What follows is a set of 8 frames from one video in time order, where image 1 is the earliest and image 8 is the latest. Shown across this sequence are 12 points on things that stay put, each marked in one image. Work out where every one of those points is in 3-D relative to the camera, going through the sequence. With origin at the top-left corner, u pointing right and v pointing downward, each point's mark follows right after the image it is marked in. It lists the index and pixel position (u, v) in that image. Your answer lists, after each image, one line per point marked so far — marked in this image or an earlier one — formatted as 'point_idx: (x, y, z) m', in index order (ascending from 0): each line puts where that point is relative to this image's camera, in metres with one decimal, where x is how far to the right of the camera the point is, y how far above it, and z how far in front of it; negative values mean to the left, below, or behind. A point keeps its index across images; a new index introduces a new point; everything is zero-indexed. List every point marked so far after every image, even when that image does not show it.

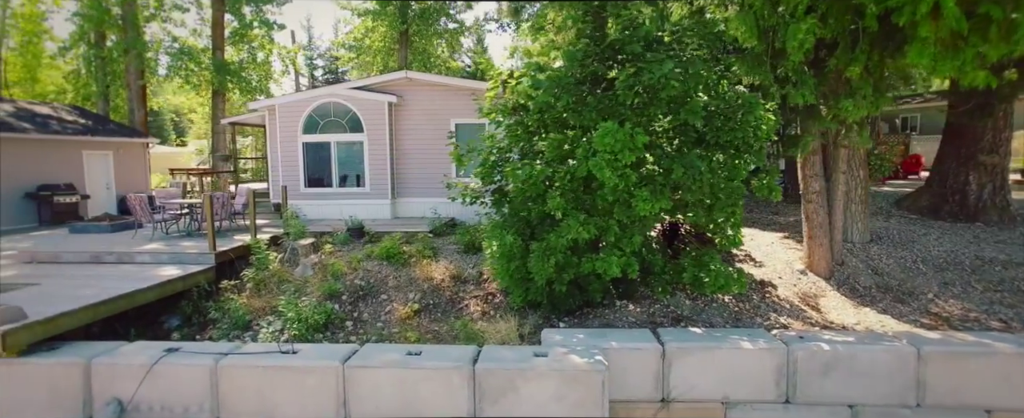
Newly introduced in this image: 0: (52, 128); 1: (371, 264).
0: (-11.4, +2.0, +11.2) m
1: (-2.0, -0.8, +6.5) m
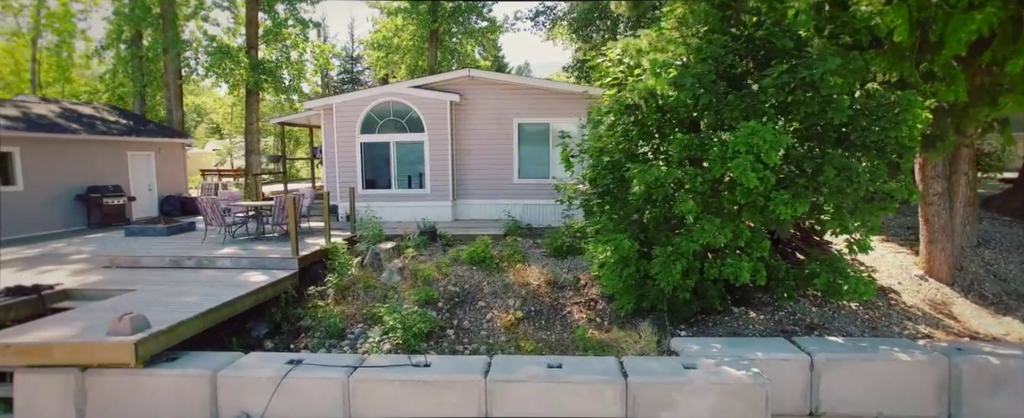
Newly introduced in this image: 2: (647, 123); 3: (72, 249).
0: (-10.1, +2.0, +11.0) m
1: (-0.7, -0.8, +6.3) m
2: (+1.5, +1.0, +5.0) m
3: (-7.7, -0.7, +7.9) m
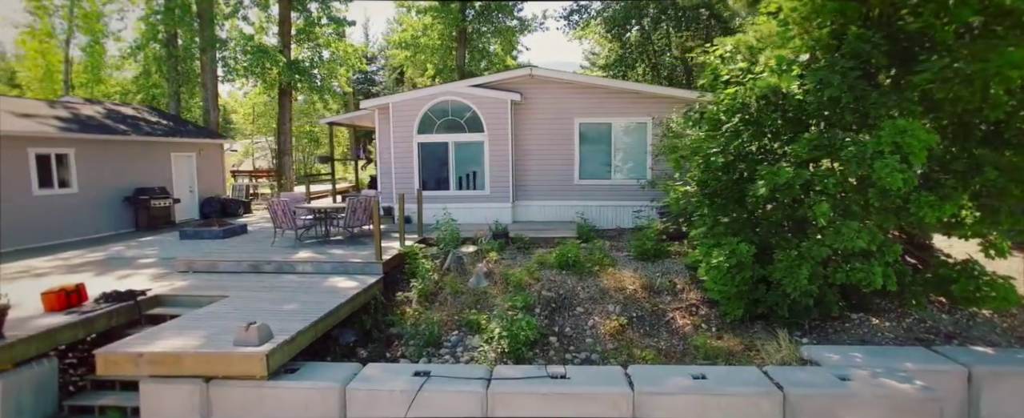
0: (-8.9, +1.9, +10.9) m
1: (+0.5, -0.9, +6.2) m
2: (+2.7, +0.9, +4.8) m
3: (-6.5, -0.8, +7.8) m
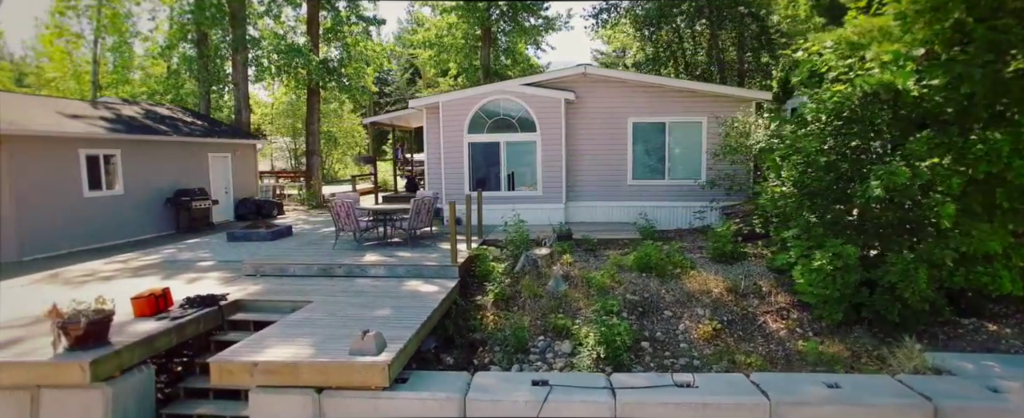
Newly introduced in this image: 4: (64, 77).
0: (-7.9, +1.9, +10.8) m
1: (+1.6, -0.9, +6.0) m
2: (+3.7, +0.9, +4.6) m
3: (-5.4, -0.8, +7.6) m
4: (-18.8, +5.6, +18.9) m
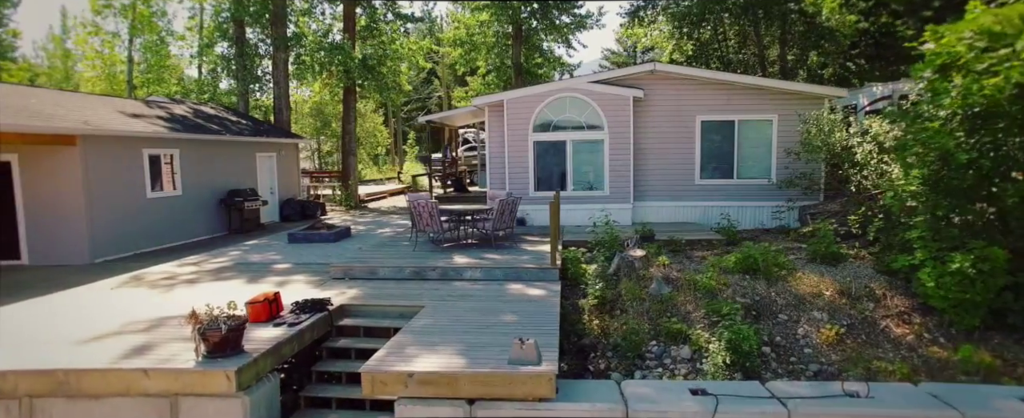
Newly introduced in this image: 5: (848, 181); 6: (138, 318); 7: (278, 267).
0: (-6.6, +1.9, +10.6) m
1: (+2.8, -0.9, +5.8) m
2: (+5.0, +0.9, +4.4) m
3: (-4.2, -0.8, +7.5) m
4: (-17.5, +5.5, +18.8) m
5: (+5.6, +0.5, +7.5) m
6: (-3.8, -1.1, +4.6) m
7: (-3.5, -0.9, +6.8) m
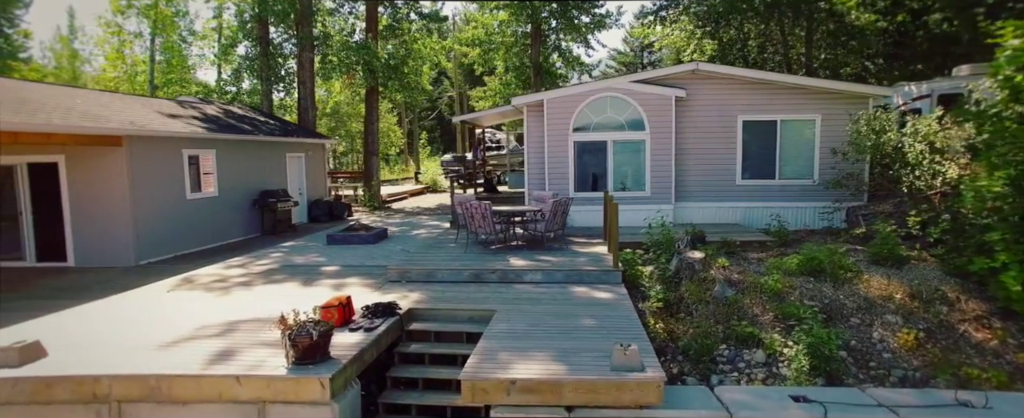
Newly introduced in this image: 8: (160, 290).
0: (-5.8, +1.8, +10.5) m
1: (+3.6, -0.9, +5.7) m
2: (+5.7, +0.9, +4.3) m
3: (-3.4, -0.8, +7.4) m
4: (-16.7, +5.5, +18.8) m
5: (+6.4, +0.4, +7.4) m
6: (-3.0, -1.1, +4.5) m
7: (-2.7, -0.9, +6.7) m
8: (-4.5, -1.0, +5.7) m
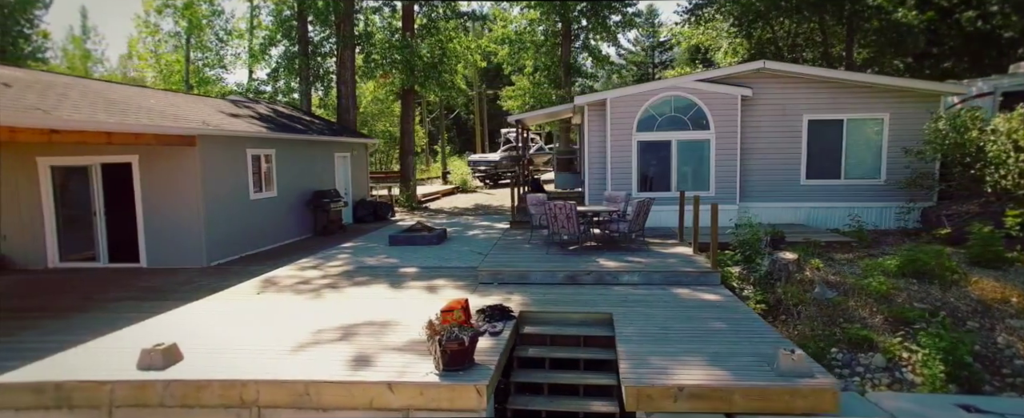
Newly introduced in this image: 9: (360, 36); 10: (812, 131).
0: (-4.6, +1.8, +10.4) m
1: (+4.8, -0.9, +5.6) m
2: (+6.9, +0.9, +4.2) m
3: (-2.2, -0.8, +7.3) m
4: (-15.5, +5.5, +18.7) m
5: (+7.6, +0.4, +7.2) m
6: (-1.9, -1.1, +4.4) m
7: (-1.6, -0.9, +6.6) m
8: (-3.3, -1.0, +5.6) m
9: (-4.6, +5.2, +13.5) m
10: (+5.8, +1.5, +8.7) m
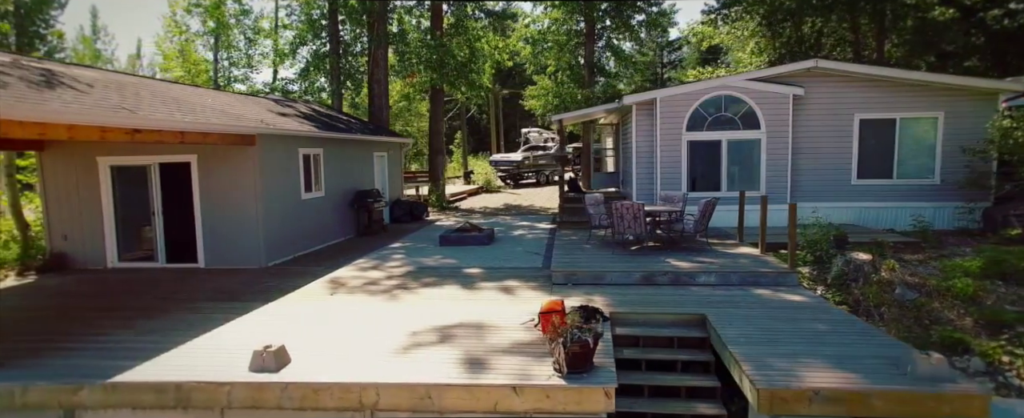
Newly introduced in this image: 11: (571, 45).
0: (-3.6, +1.8, +10.4) m
1: (+5.7, -0.9, +5.5) m
2: (+7.8, +0.9, +4.1) m
3: (-1.3, -0.8, +7.2) m
4: (-14.5, +5.5, +18.7) m
5: (+8.5, +0.4, +7.1) m
6: (-0.9, -1.1, +4.3) m
7: (-0.6, -0.9, +6.5) m
8: (-2.4, -1.0, +5.6) m
9: (-3.6, +5.2, +13.4) m
10: (+6.8, +1.5, +8.6) m
11: (+2.4, +6.8, +18.6) m
